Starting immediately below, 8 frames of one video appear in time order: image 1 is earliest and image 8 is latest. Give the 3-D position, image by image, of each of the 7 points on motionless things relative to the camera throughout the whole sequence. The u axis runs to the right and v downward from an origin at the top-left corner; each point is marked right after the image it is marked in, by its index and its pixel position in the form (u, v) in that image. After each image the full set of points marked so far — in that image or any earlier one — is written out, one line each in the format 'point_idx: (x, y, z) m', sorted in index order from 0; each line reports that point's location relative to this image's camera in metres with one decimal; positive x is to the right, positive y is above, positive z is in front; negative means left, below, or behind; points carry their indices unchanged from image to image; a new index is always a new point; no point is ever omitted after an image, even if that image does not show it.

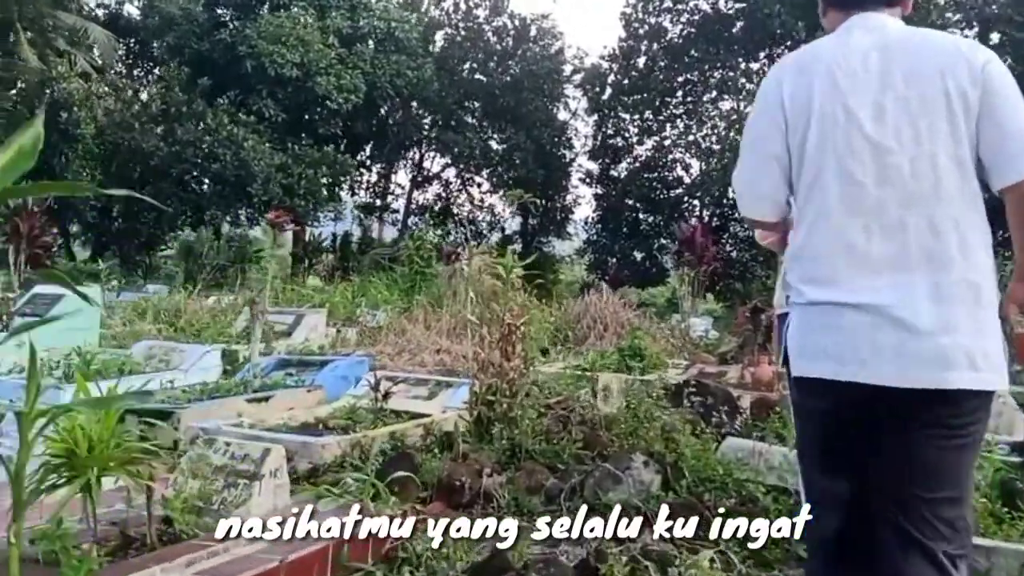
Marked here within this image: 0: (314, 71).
0: (-1.6, +1.8, +7.4) m
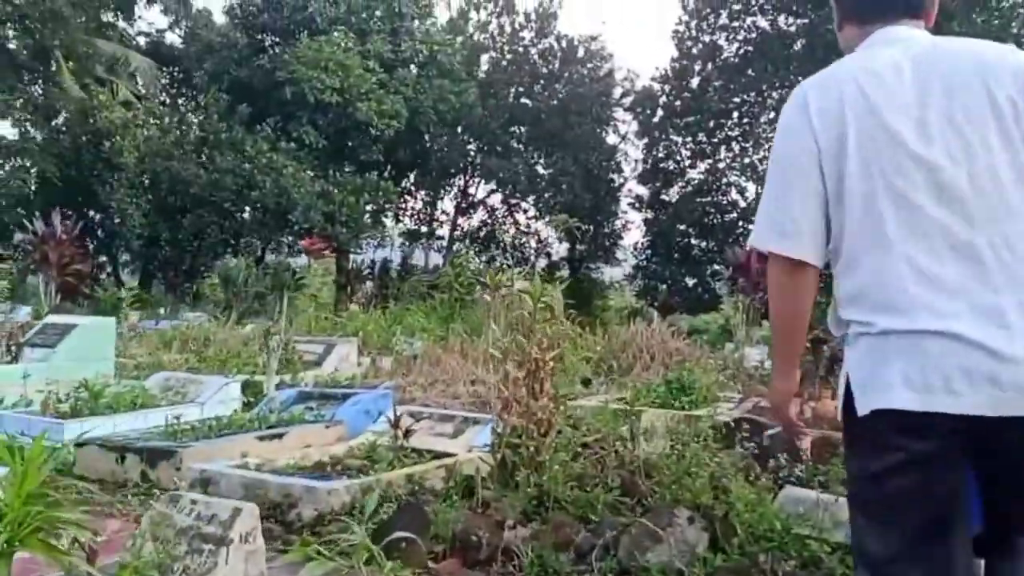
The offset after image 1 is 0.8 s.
0: (-1.3, +1.6, +7.3) m
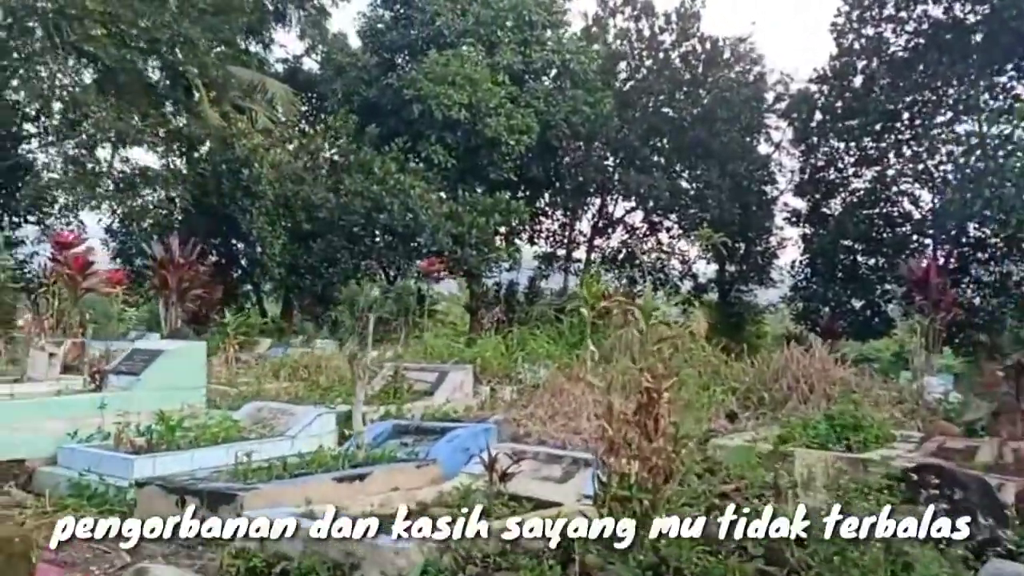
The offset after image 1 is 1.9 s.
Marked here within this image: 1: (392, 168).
0: (-0.2, +1.4, +7.0) m
1: (-0.9, +0.9, +6.7) m
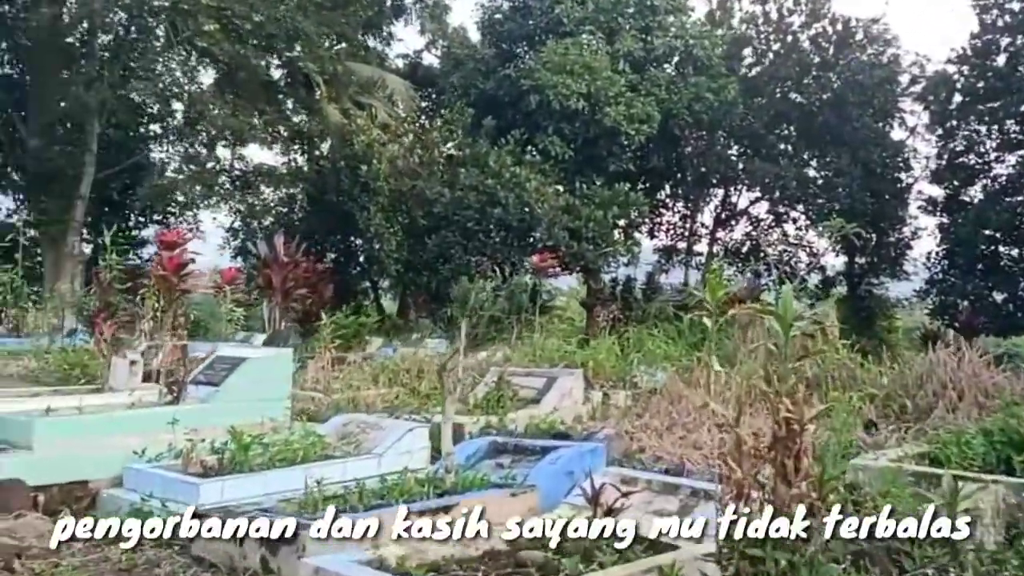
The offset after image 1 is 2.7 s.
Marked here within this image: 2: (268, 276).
0: (+0.7, +1.4, +6.7) m
1: (0.0, +0.9, +6.4) m
2: (-1.5, +0.1, +5.2) m
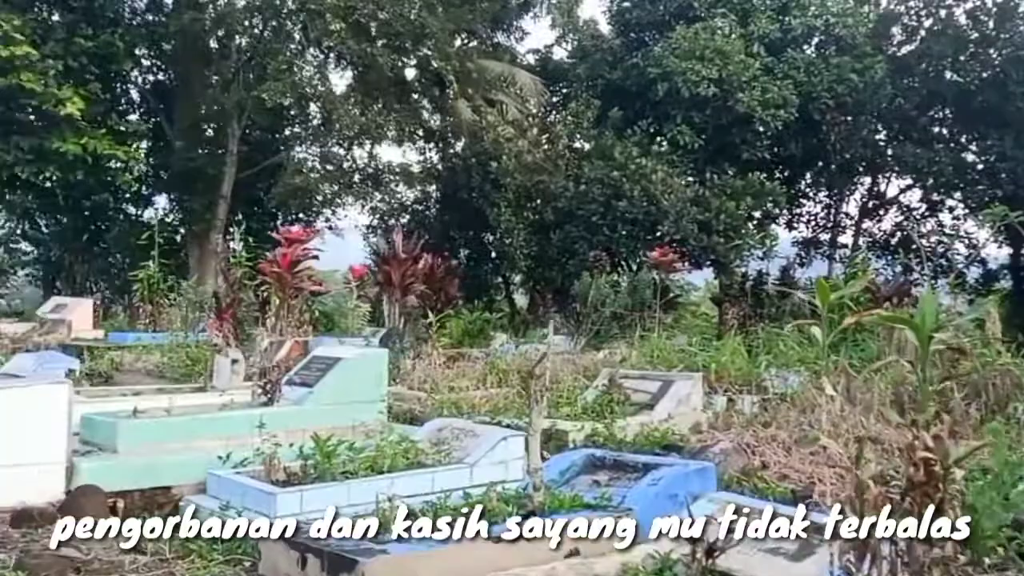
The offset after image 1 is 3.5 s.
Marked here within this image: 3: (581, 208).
0: (+1.6, +1.4, +6.3) m
1: (+0.8, +1.0, +6.2) m
2: (-0.8, +0.1, +5.2) m
3: (+0.5, +0.6, +6.3) m
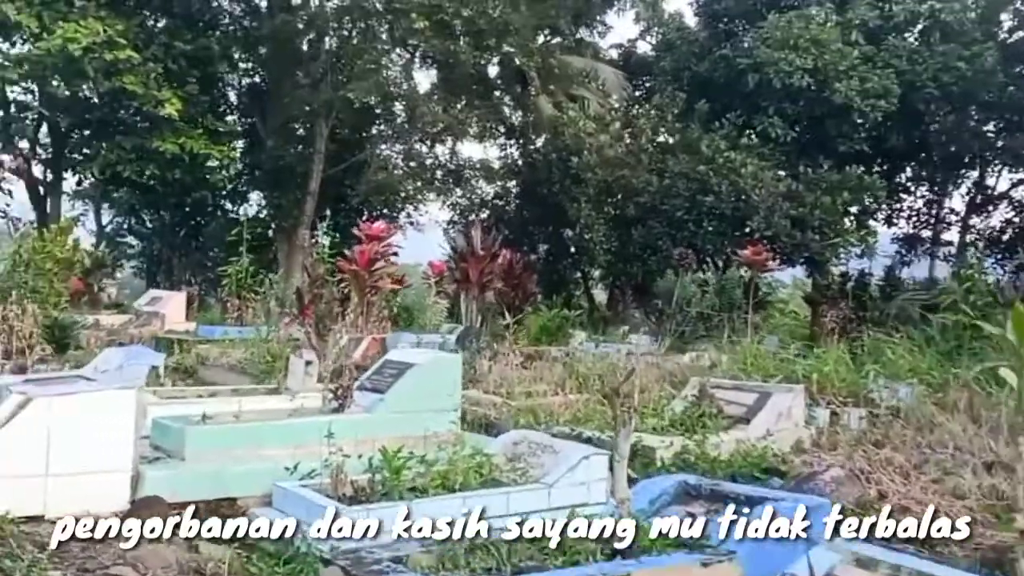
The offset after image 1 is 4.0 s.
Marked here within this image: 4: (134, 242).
0: (+2.2, +1.4, +6.0) m
1: (+1.4, +1.0, +5.9) m
2: (-0.3, +0.1, +5.1) m
3: (+1.1, +0.6, +6.1) m
4: (-3.2, +0.4, +7.2) m
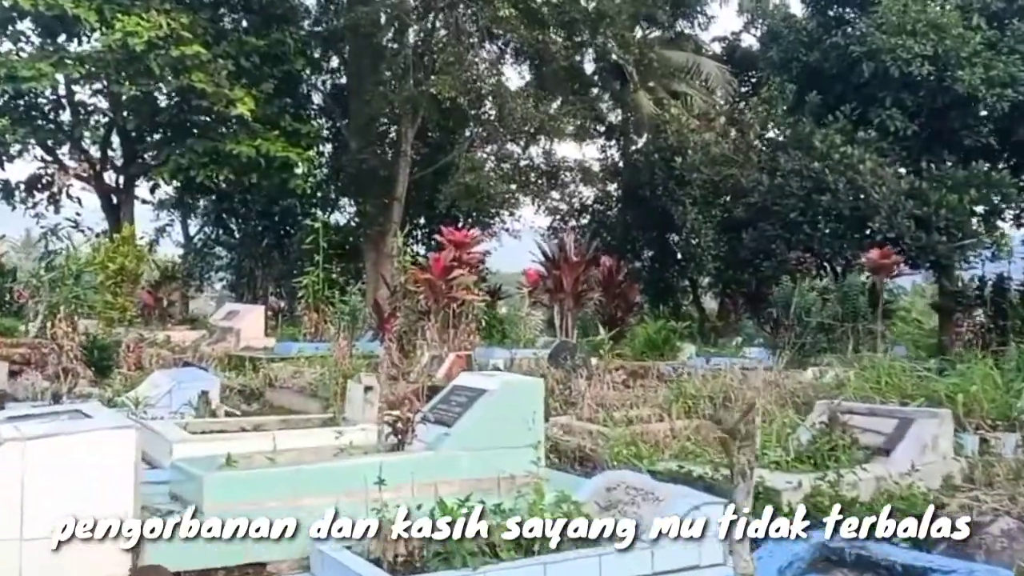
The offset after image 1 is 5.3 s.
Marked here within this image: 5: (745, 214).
0: (+2.7, +1.4, +5.3) m
1: (+2.0, +0.9, +5.4) m
2: (+0.2, +0.1, +4.8) m
3: (+1.7, +0.5, +5.5) m
4: (-2.4, +0.3, +7.2) m
5: (+1.6, +0.5, +6.0) m
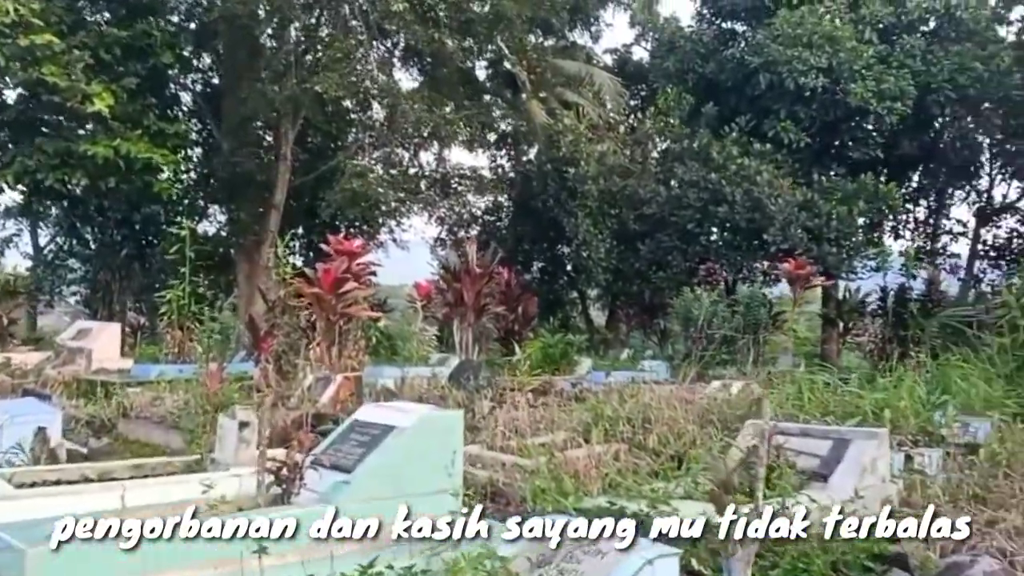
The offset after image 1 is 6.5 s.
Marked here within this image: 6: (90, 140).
0: (+2.1, +1.3, +5.3) m
1: (+1.4, +0.8, +5.3) m
2: (-0.3, 0.0, +4.4) m
3: (+1.0, +0.5, +5.4) m
4: (-3.2, +0.2, +6.5) m
5: (+0.9, +0.4, +5.8) m
6: (-2.6, +0.9, +5.4) m
